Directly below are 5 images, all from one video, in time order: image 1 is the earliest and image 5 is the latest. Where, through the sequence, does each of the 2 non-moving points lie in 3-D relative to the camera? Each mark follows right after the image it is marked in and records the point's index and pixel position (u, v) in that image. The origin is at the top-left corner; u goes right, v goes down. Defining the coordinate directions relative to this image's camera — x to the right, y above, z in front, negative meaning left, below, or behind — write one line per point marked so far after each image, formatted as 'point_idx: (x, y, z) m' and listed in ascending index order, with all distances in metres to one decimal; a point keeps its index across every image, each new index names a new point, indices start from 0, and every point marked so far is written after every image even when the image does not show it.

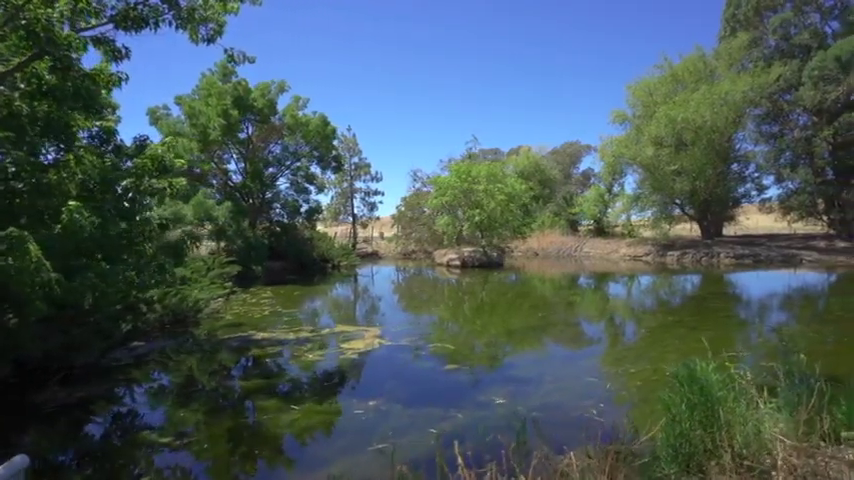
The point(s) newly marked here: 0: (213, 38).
0: (-2.8, +2.7, +7.2) m
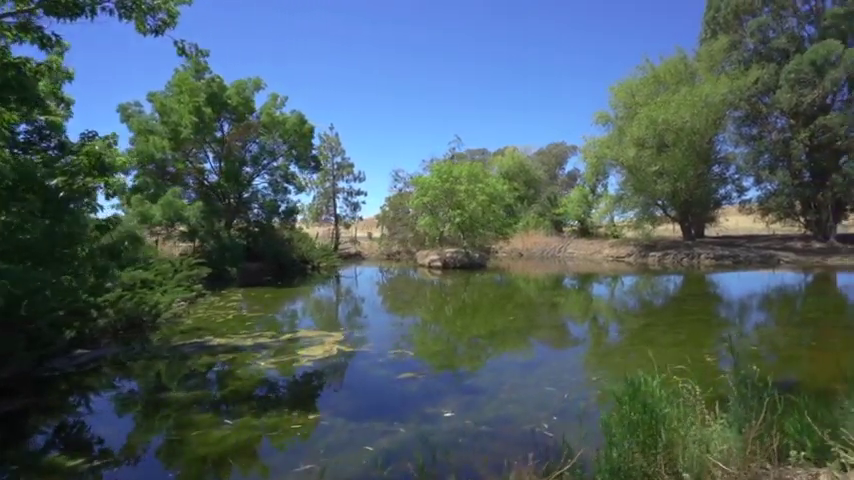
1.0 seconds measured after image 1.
0: (-3.3, +2.6, +6.9) m
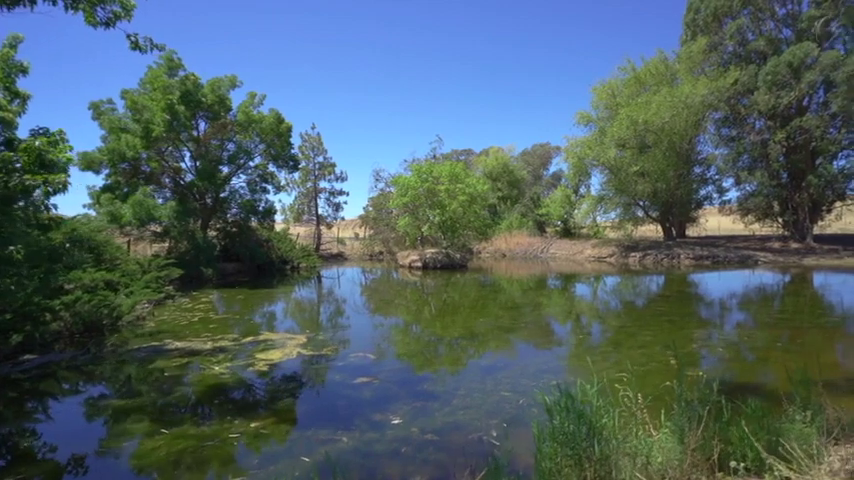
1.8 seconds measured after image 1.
0: (-3.8, +2.6, +6.7) m
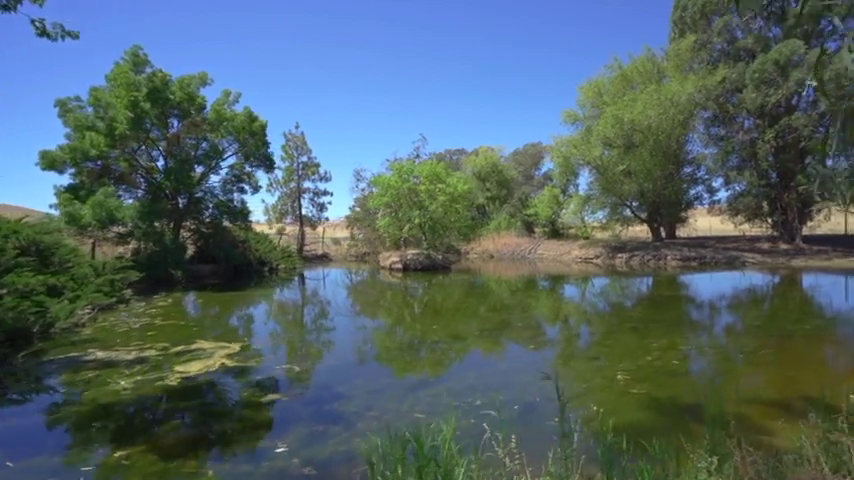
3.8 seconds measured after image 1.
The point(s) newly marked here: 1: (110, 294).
0: (-4.6, +2.6, +6.1) m
1: (-7.5, -1.3, +13.0) m
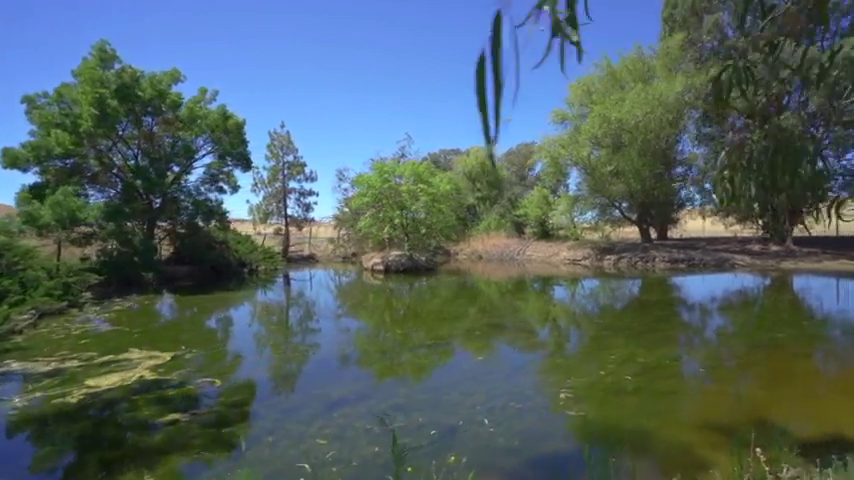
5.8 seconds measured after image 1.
0: (-5.3, +2.6, +5.6) m
1: (-8.2, -1.3, +12.5) m
